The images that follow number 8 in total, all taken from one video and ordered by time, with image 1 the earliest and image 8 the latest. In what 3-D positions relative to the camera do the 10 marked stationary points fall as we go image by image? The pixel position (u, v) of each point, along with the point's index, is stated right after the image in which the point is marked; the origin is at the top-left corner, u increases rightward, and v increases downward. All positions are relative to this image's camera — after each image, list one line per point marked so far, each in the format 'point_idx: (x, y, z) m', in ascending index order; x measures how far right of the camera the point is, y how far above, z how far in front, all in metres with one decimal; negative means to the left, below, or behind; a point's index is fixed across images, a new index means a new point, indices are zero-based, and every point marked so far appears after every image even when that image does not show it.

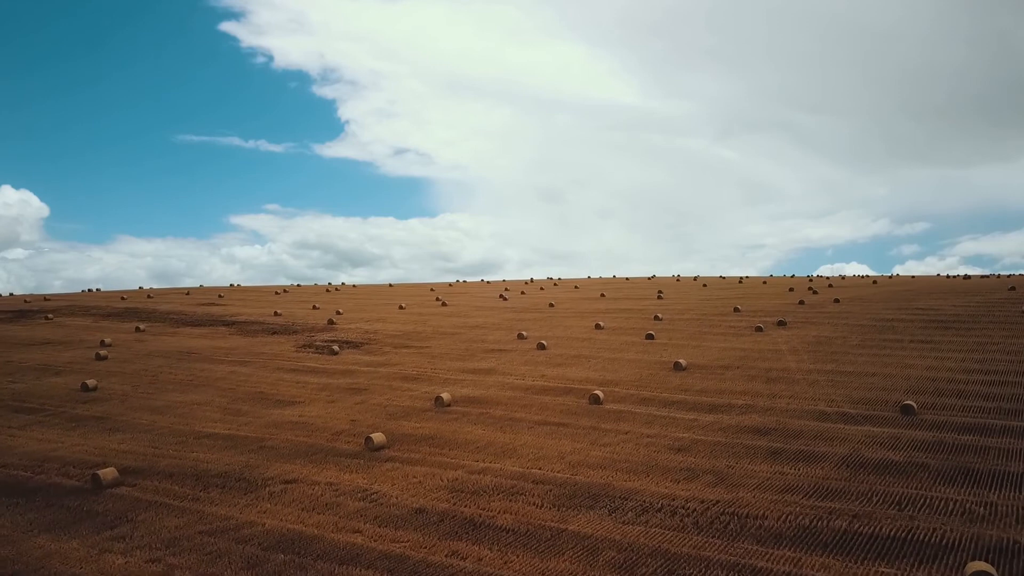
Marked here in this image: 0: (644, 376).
0: (+2.4, -1.6, +11.7) m
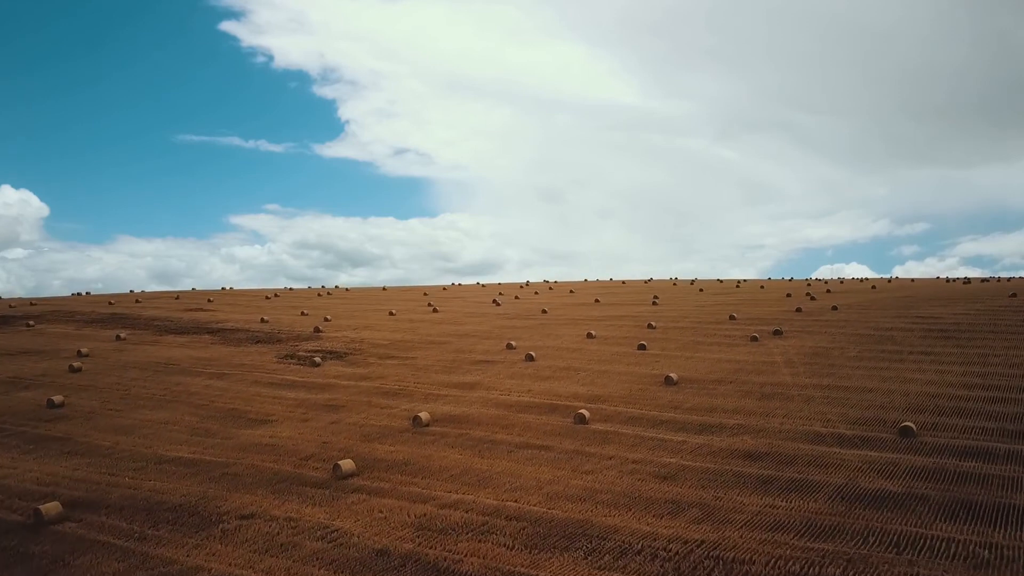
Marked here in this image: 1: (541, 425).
0: (+2.1, -1.8, +11.3) m
1: (+0.4, -2.0, +9.3) m
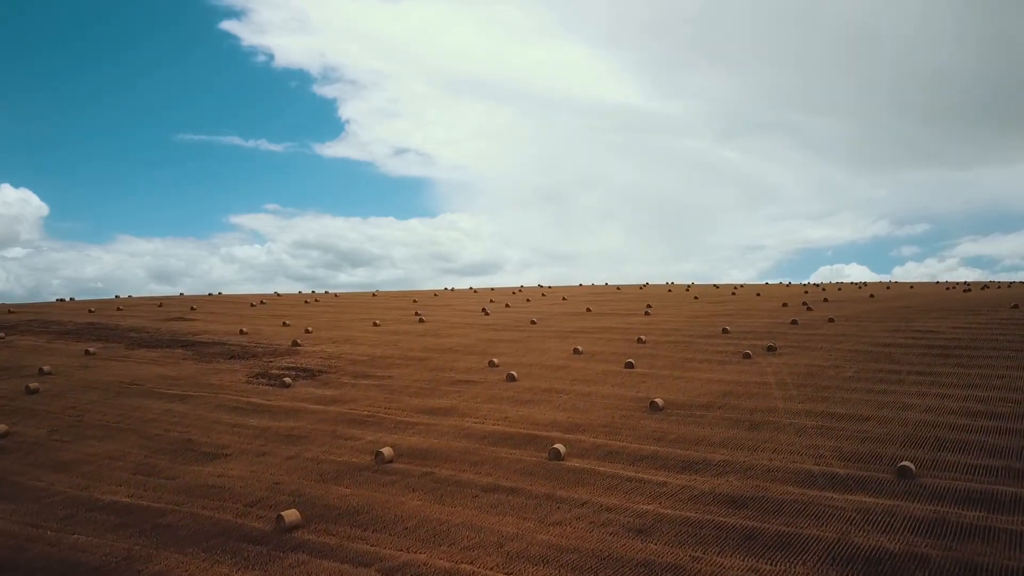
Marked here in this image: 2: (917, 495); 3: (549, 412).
0: (+1.7, -2.2, +10.7) m
1: (0.0, -2.3, +8.7) m
2: (+4.6, -2.4, +7.5) m
3: (+0.6, -2.1, +11.1) m
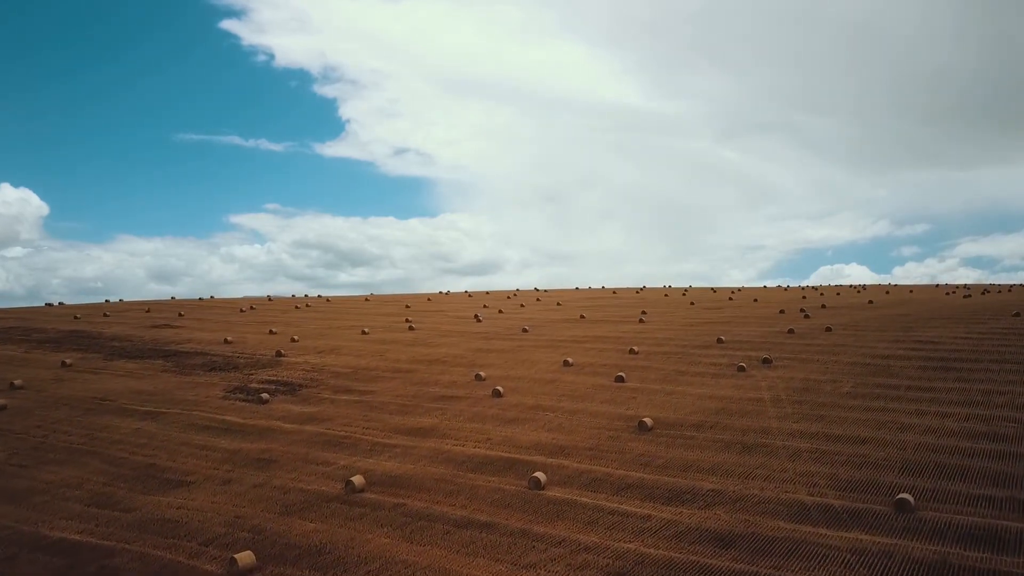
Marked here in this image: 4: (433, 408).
0: (+1.4, -2.4, +10.2) m
1: (-0.3, -2.6, +8.2) m
2: (+4.4, -2.6, +7.0) m
3: (+0.3, -2.4, +10.7) m
4: (-1.5, -2.2, +12.2) m
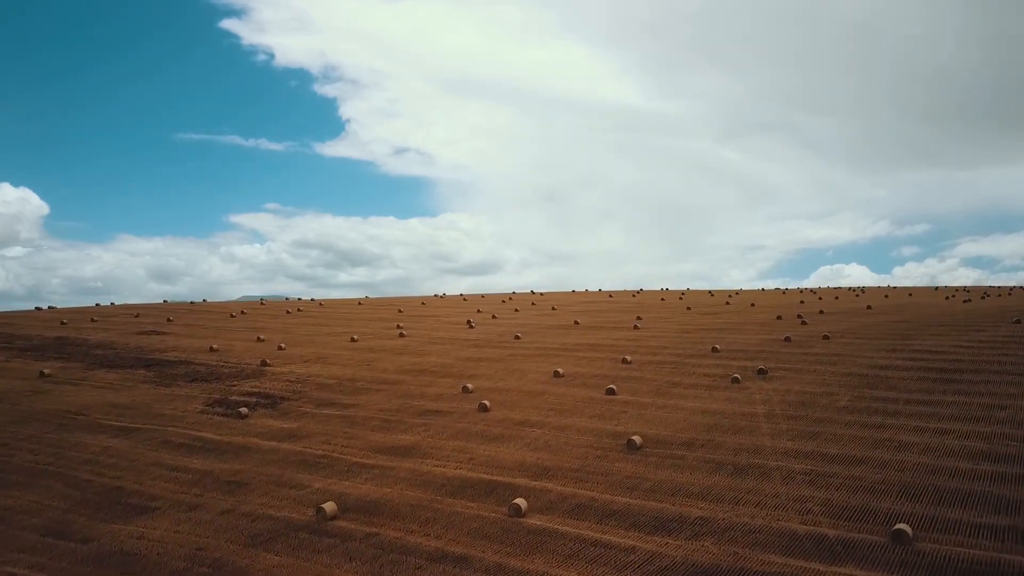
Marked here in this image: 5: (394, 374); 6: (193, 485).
0: (+1.2, -2.6, +9.9) m
1: (-0.5, -2.8, +7.8) m
2: (+4.1, -2.8, +6.7) m
3: (+0.1, -2.6, +10.3) m
4: (-1.7, -2.5, +11.8) m
5: (-2.9, -2.1, +15.9) m
6: (-4.4, -2.7, +8.9) m
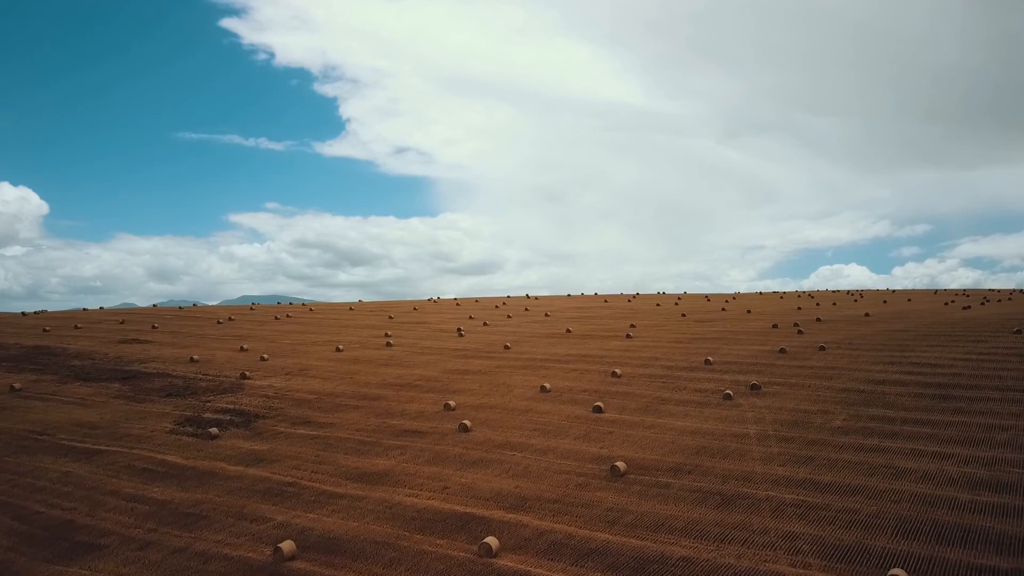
0: (+0.8, -2.9, +9.4) m
1: (-0.9, -3.1, +7.4) m
2: (+3.8, -3.1, +6.2) m
3: (-0.3, -2.9, +9.8) m
4: (-2.1, -2.7, +11.3) m
5: (-3.2, -2.4, +15.4) m
6: (-4.7, -3.0, +8.4) m
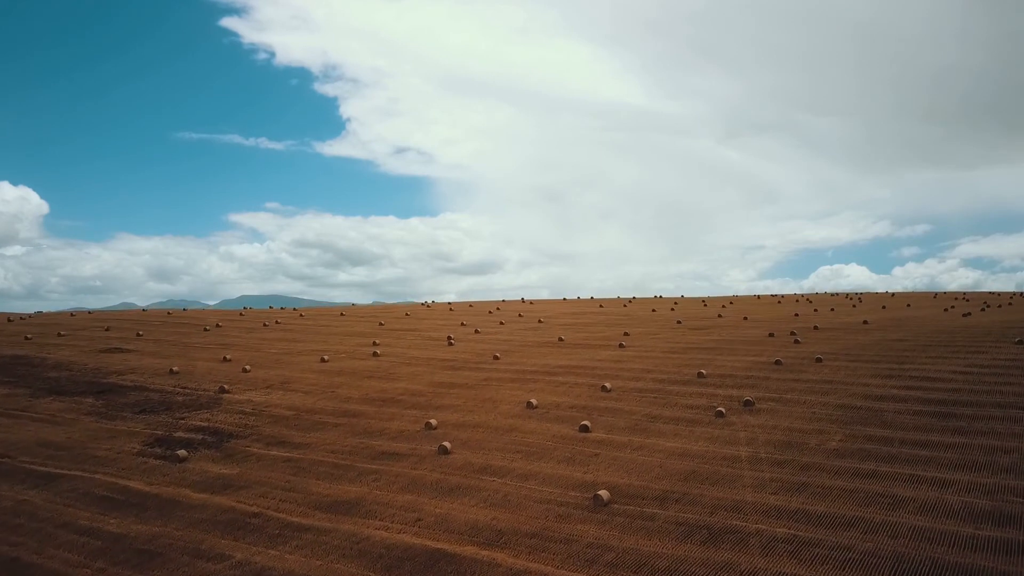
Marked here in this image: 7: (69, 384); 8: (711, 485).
0: (+0.5, -3.2, +8.9) m
1: (-1.2, -3.3, +6.9) m
2: (+3.4, -3.4, +5.7) m
3: (-0.6, -3.2, +9.3) m
4: (-2.4, -3.0, +10.8) m
5: (-3.5, -2.7, +14.9) m
6: (-5.0, -3.3, +8.0) m
7: (-11.5, -2.5, +16.9) m
8: (+3.1, -3.1, +10.2) m
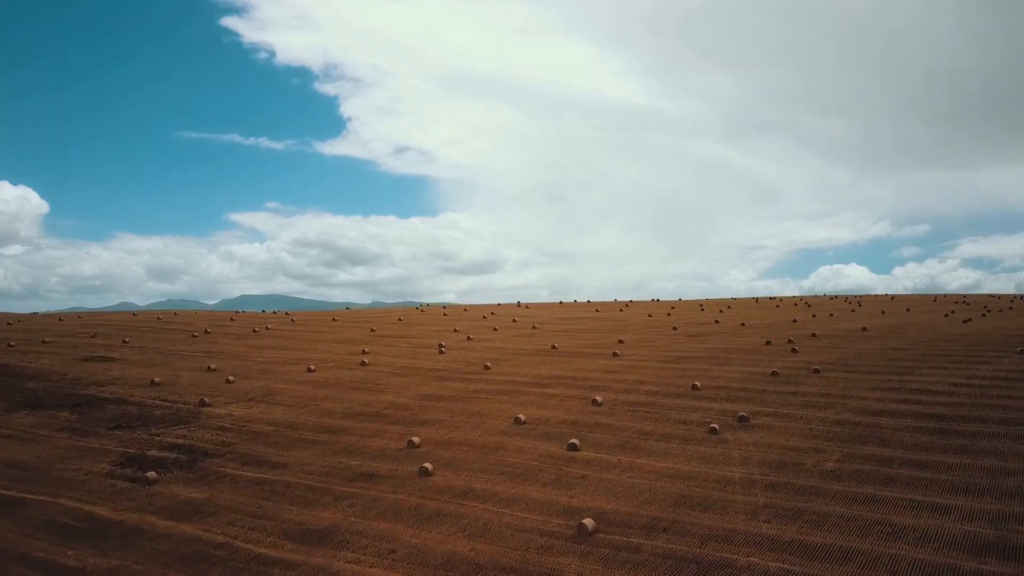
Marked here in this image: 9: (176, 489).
0: (+0.2, -3.4, +8.4) m
1: (-1.5, -3.6, +6.4) m
2: (+3.2, -3.7, +5.2) m
3: (-0.9, -3.4, +8.9) m
4: (-2.7, -3.3, +10.4) m
5: (-3.8, -2.9, +14.5) m
6: (-5.3, -3.5, +7.5) m
7: (-11.7, -2.7, +16.5) m
8: (+2.8, -3.3, +9.7) m
9: (-5.5, -3.3, +10.7) m
